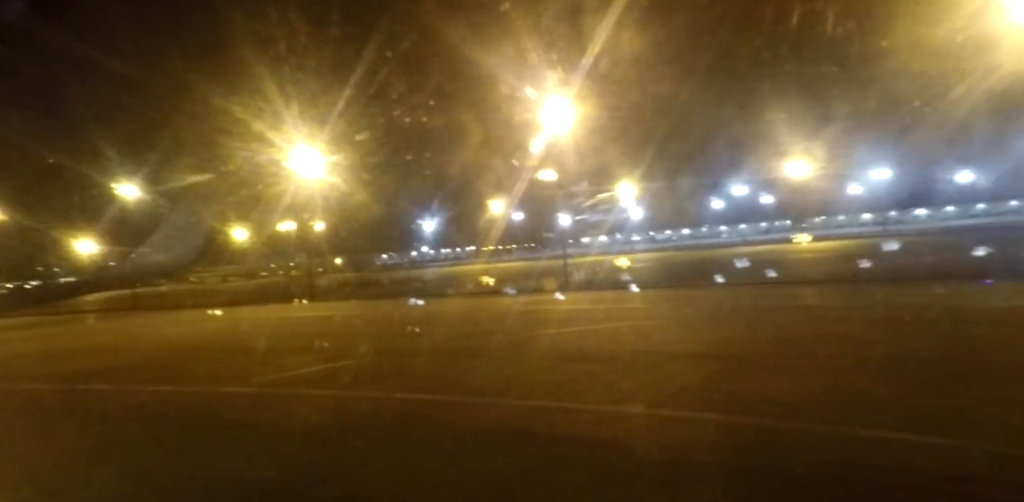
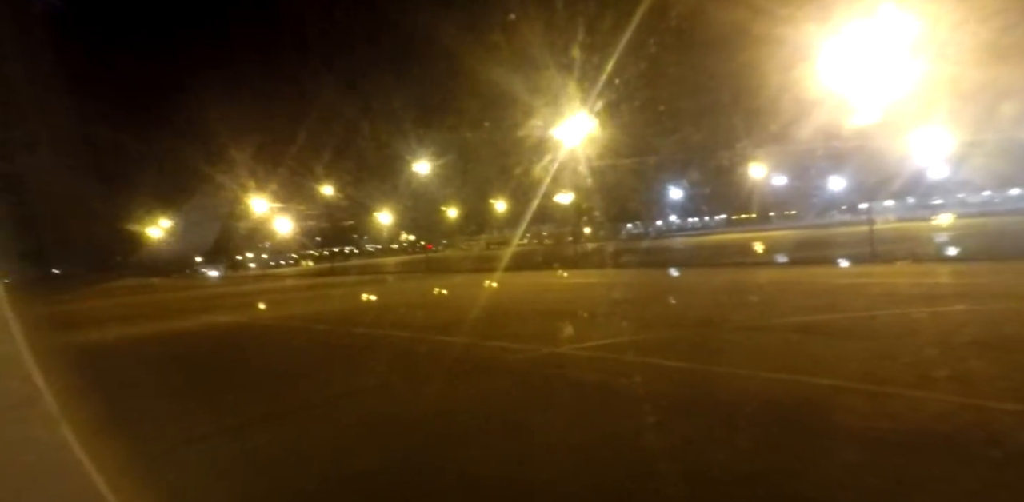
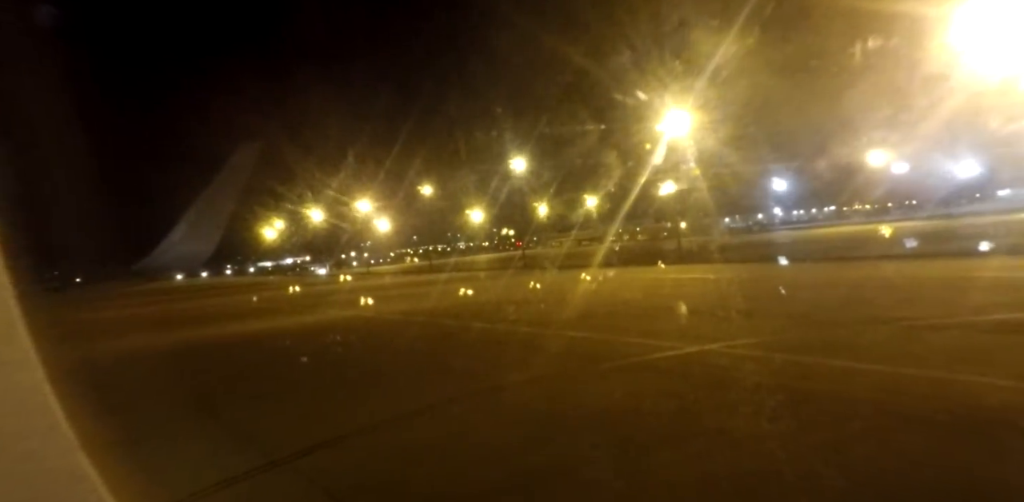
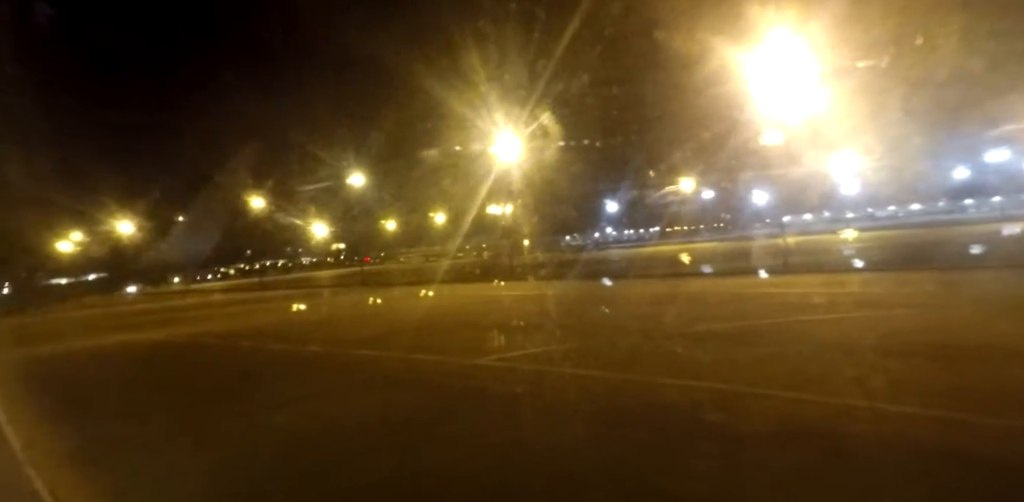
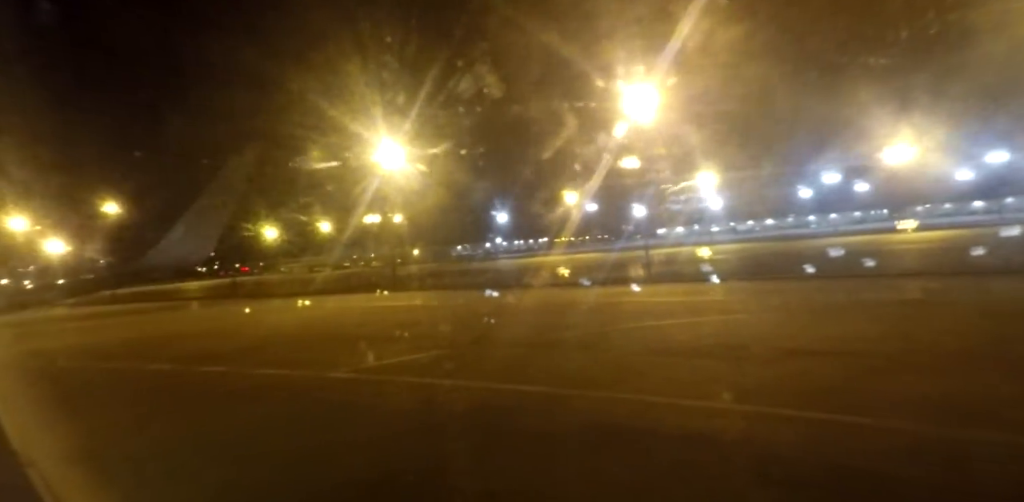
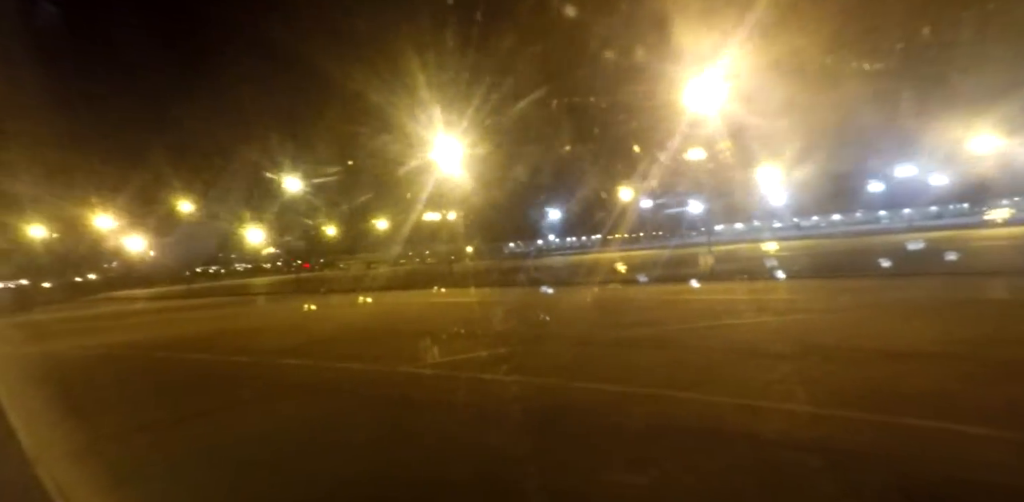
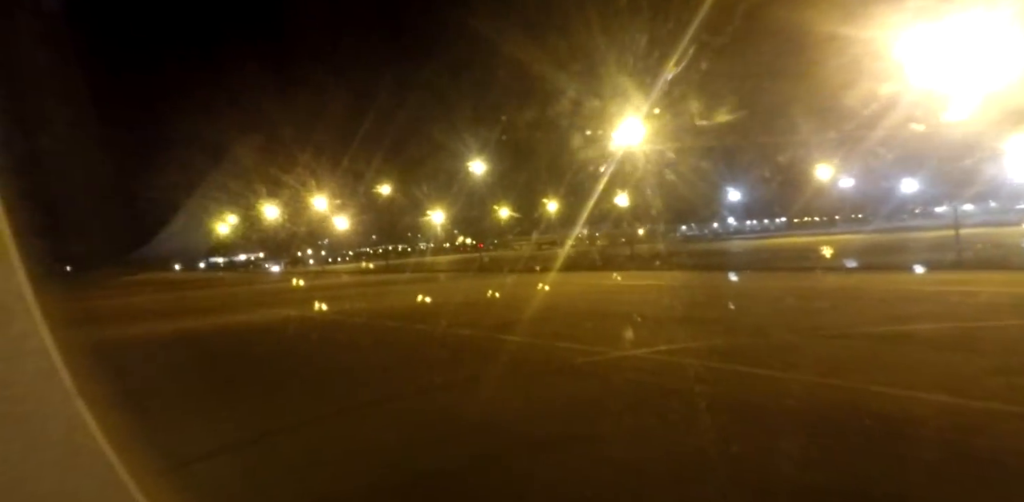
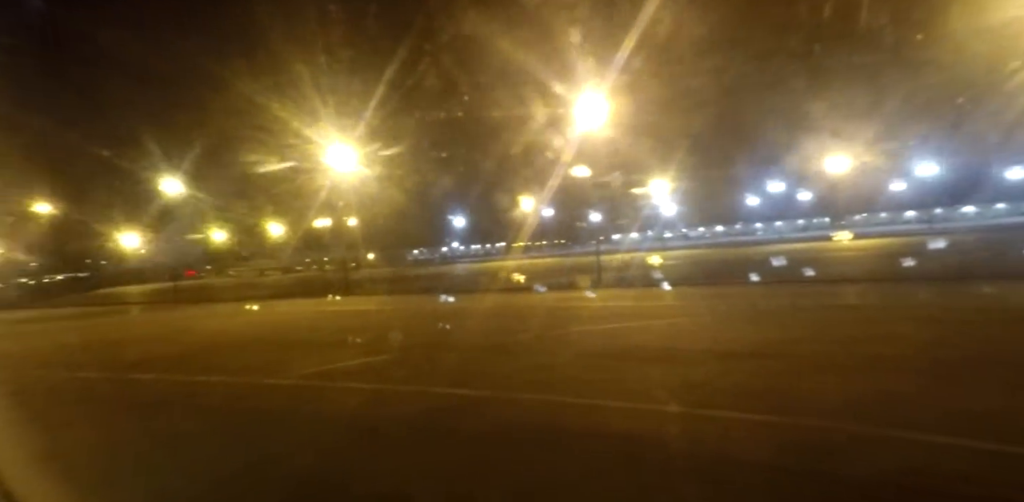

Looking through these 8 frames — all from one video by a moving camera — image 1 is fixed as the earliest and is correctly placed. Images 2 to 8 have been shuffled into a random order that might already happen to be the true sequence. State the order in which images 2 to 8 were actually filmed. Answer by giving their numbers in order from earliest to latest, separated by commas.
8, 5, 6, 4, 2, 7, 3
